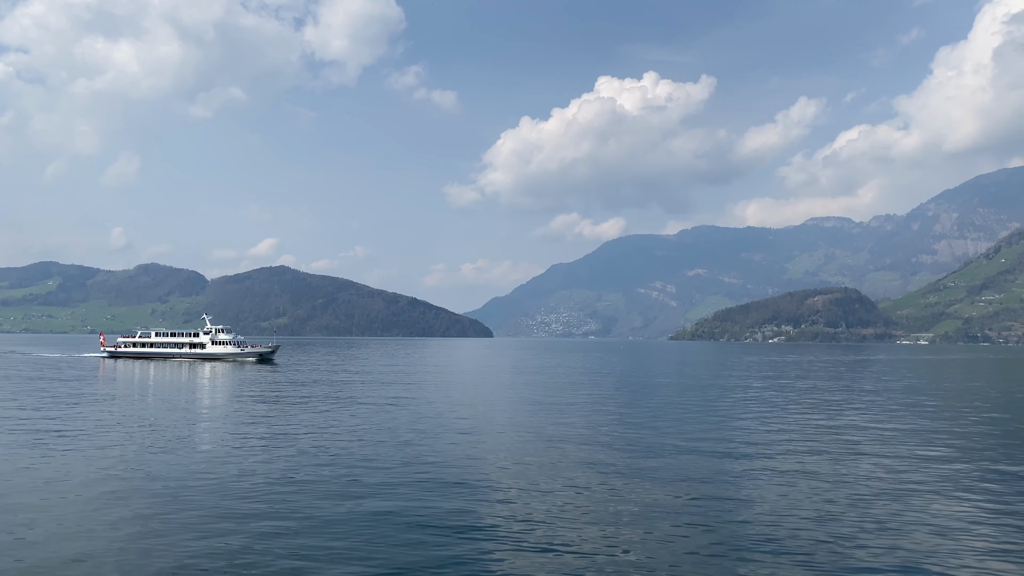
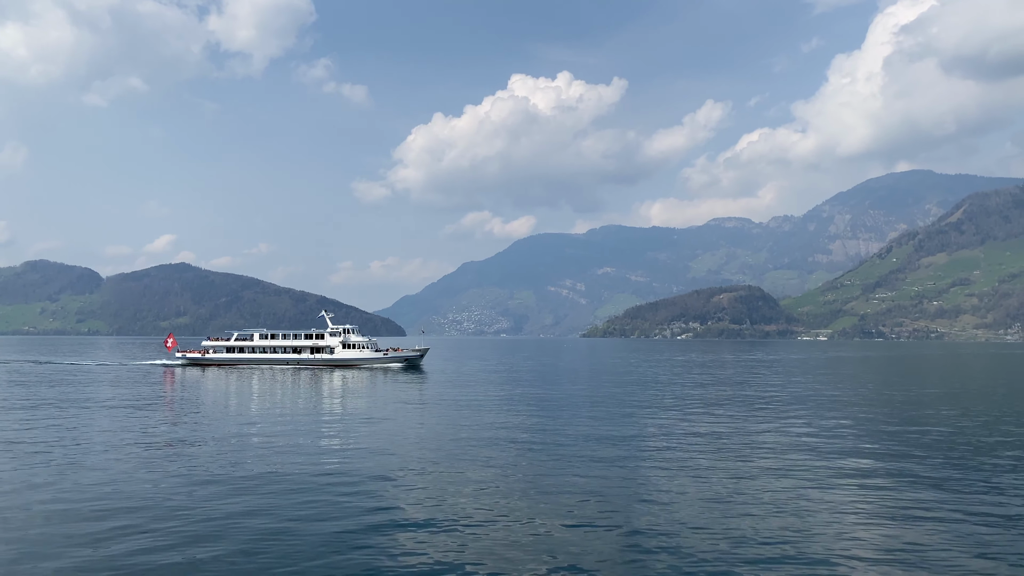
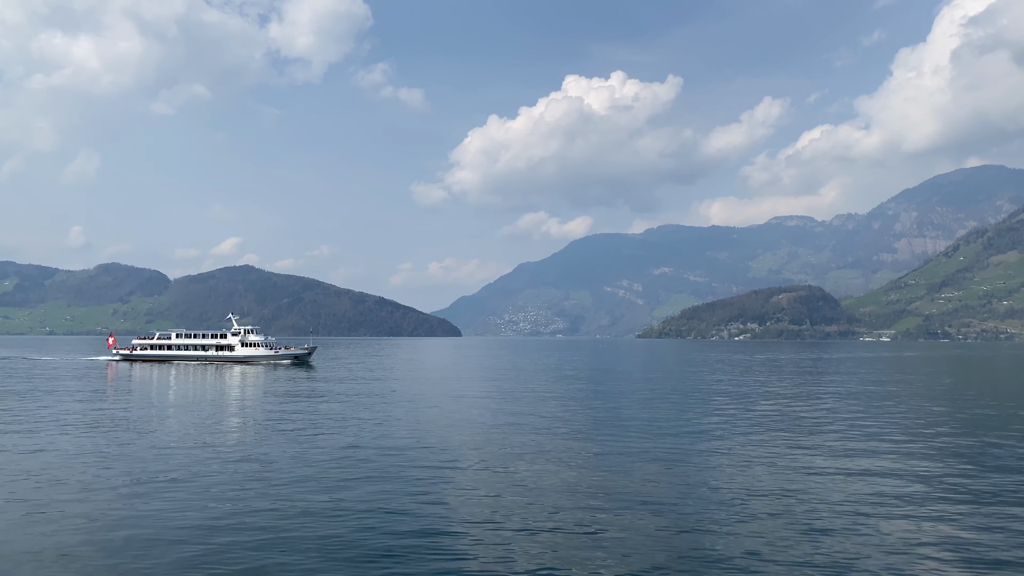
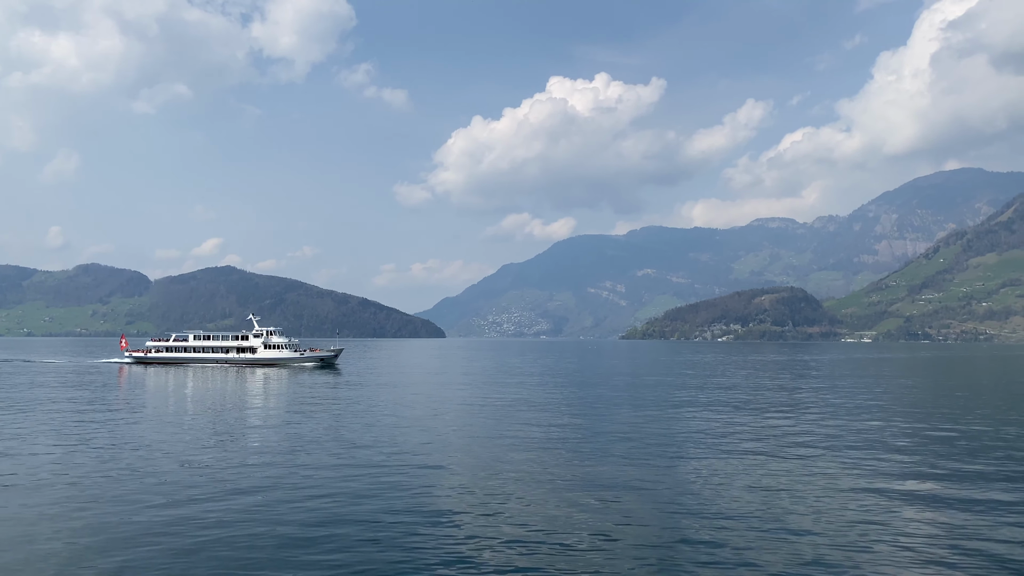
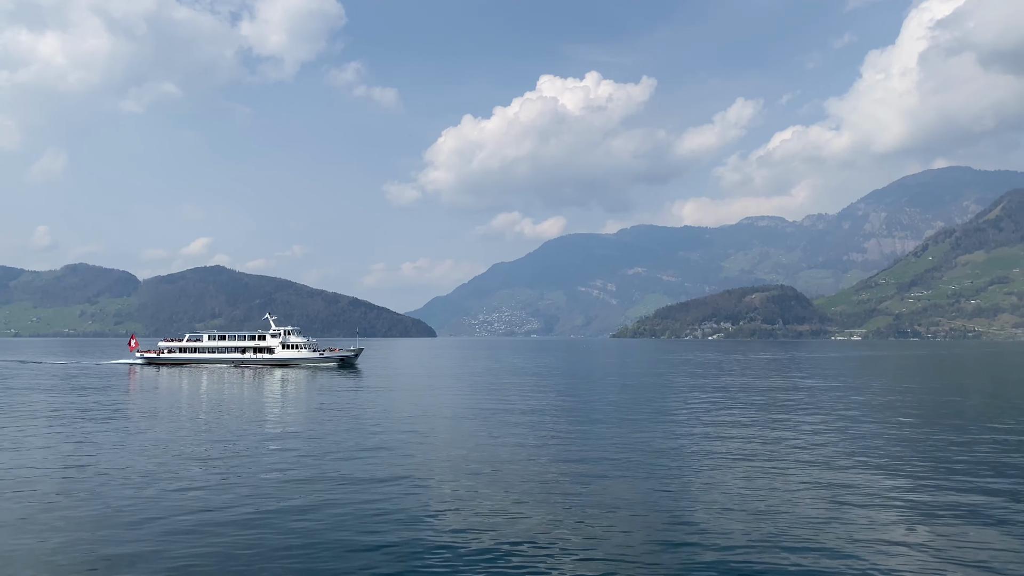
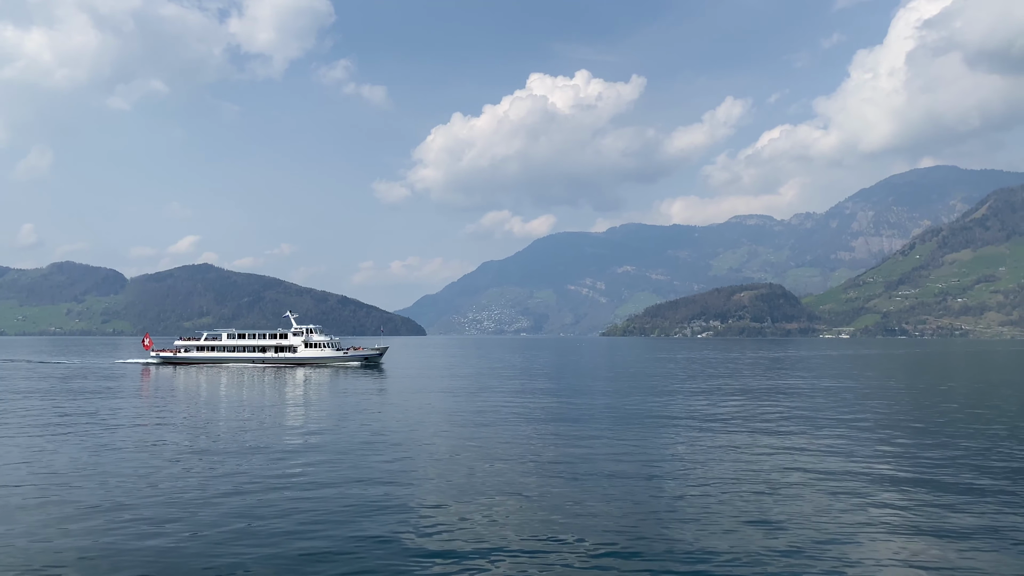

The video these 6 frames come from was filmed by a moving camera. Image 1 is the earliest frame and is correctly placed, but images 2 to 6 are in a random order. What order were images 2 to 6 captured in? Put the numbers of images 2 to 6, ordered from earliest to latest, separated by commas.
3, 4, 5, 6, 2
